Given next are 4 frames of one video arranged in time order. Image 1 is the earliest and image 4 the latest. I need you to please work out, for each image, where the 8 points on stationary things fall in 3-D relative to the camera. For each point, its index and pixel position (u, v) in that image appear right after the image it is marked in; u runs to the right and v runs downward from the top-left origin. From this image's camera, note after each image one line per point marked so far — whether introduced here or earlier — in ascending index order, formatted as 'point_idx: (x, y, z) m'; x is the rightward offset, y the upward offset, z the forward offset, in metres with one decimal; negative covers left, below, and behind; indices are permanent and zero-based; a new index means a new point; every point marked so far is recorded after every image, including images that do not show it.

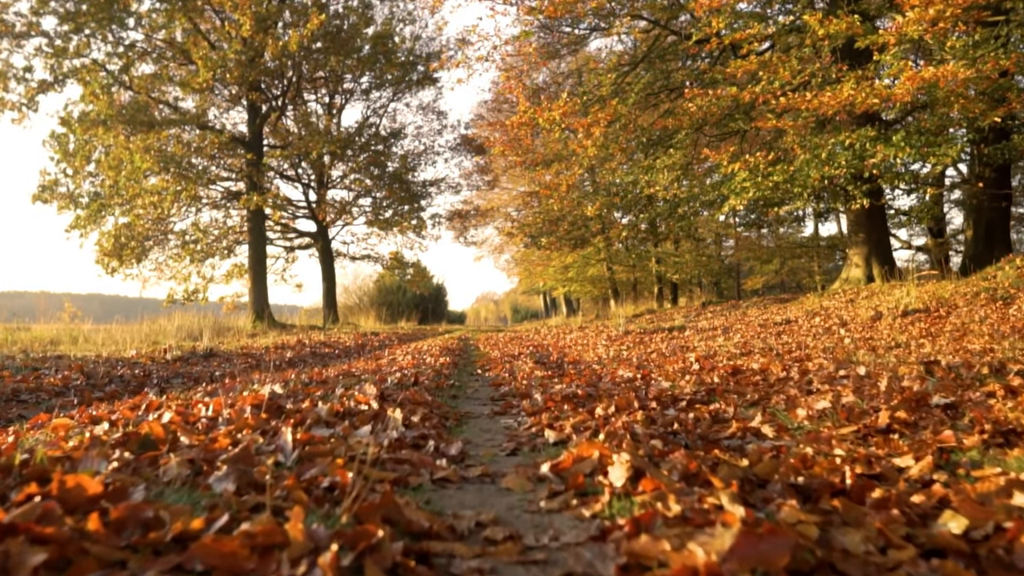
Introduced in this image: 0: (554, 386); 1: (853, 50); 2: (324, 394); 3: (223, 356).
0: (+0.3, -0.7, +4.7) m
1: (+7.8, +5.4, +16.1) m
2: (-1.0, -0.6, +3.6) m
3: (-3.8, -0.9, +9.2) m
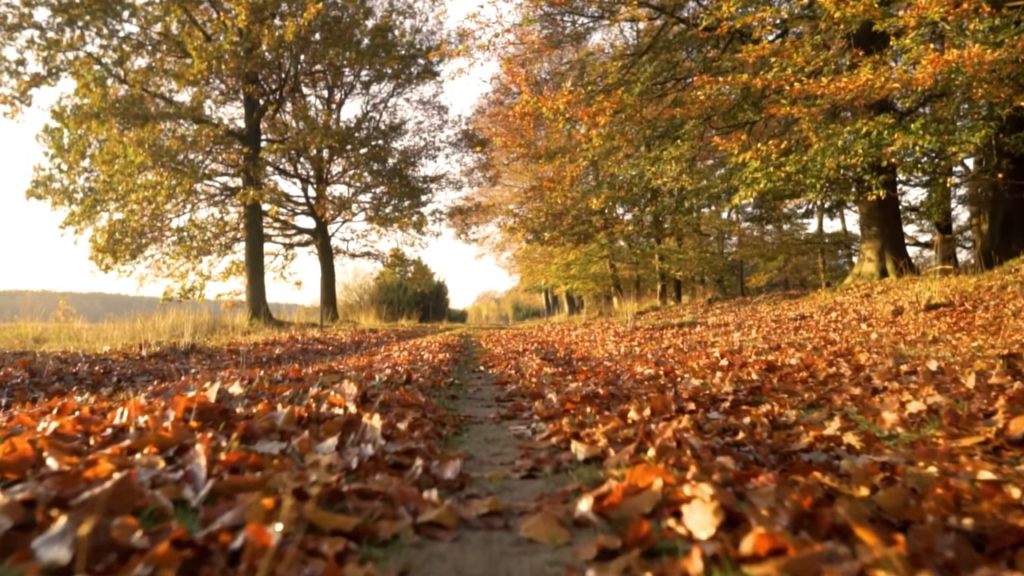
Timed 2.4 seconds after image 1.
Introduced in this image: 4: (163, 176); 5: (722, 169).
0: (+0.3, -0.6, +4.1) m
1: (+7.9, +5.5, +15.4) m
2: (-0.9, -0.5, +3.0) m
3: (-3.8, -0.8, +8.6) m
4: (-7.7, +2.5, +15.5) m
5: (+4.6, +2.6, +15.5) m
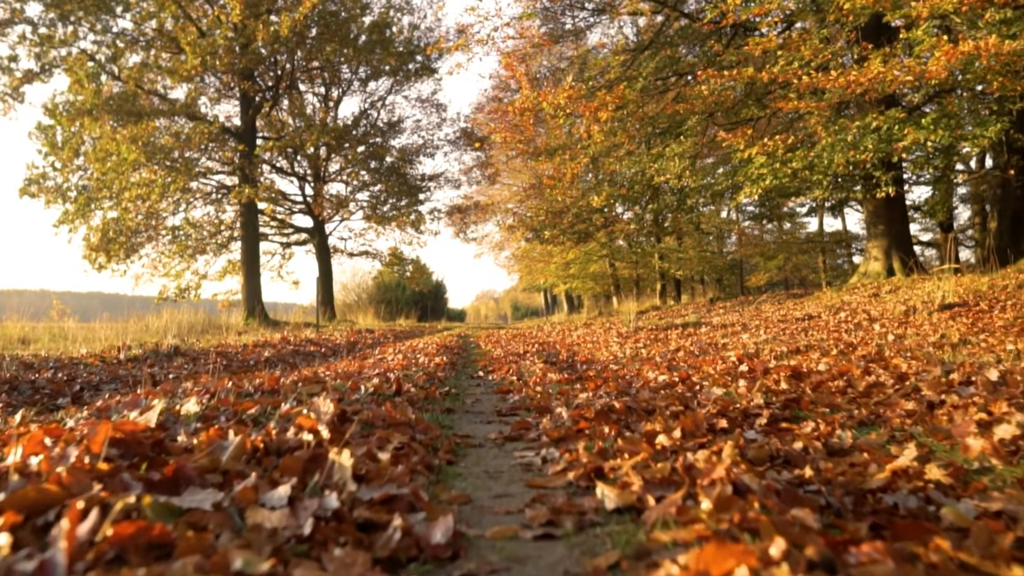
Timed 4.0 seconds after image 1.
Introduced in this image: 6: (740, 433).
0: (+0.4, -0.6, +3.7) m
1: (+7.9, +5.6, +15.0) m
2: (-0.9, -0.5, +2.5) m
3: (-3.8, -0.8, +8.2) m
4: (-7.7, +2.5, +15.0) m
5: (+4.6, +2.6, +15.0) m
6: (+0.8, -0.5, +2.6) m
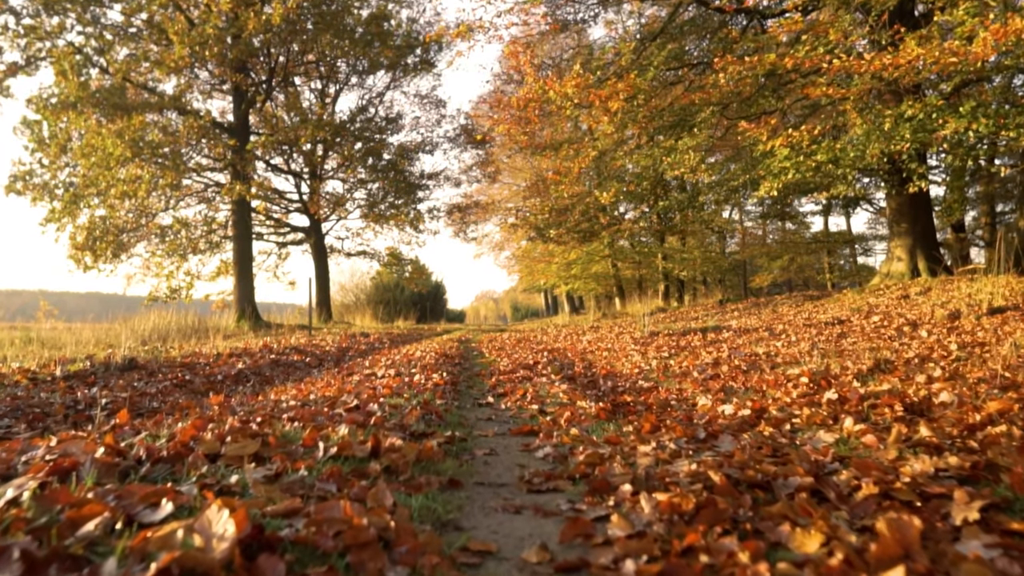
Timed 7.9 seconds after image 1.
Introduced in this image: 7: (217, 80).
0: (+0.5, -0.6, +2.5) m
1: (+8.0, +5.5, +13.9) m
2: (-0.8, -0.5, +1.4) m
3: (-3.6, -0.8, +7.0) m
4: (-7.6, +2.5, +13.9) m
5: (+4.7, +2.6, +13.9) m
6: (+1.0, -0.6, +1.5) m
7: (-6.8, +4.8, +15.9) m
